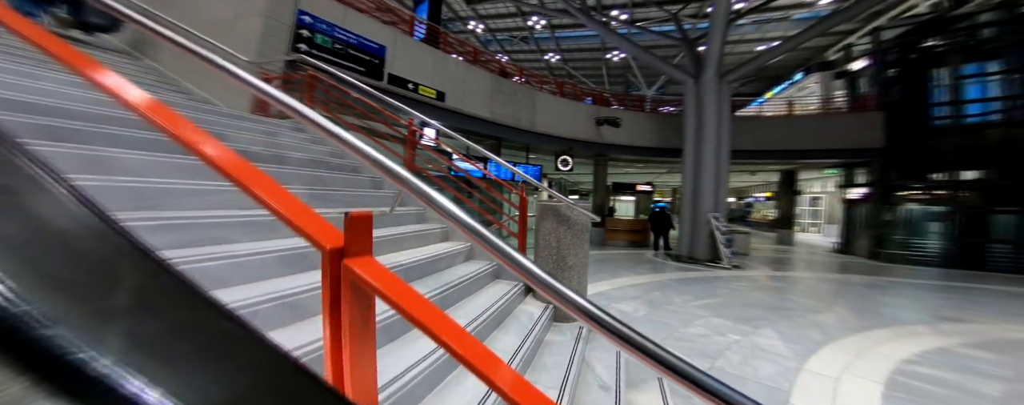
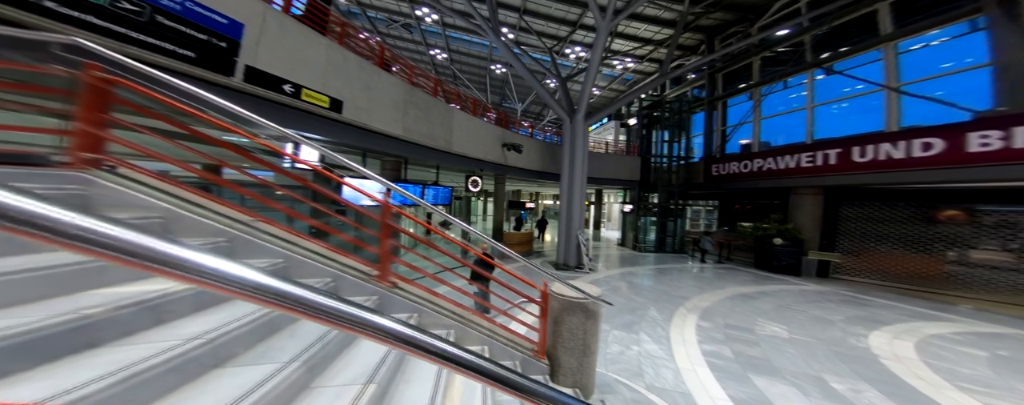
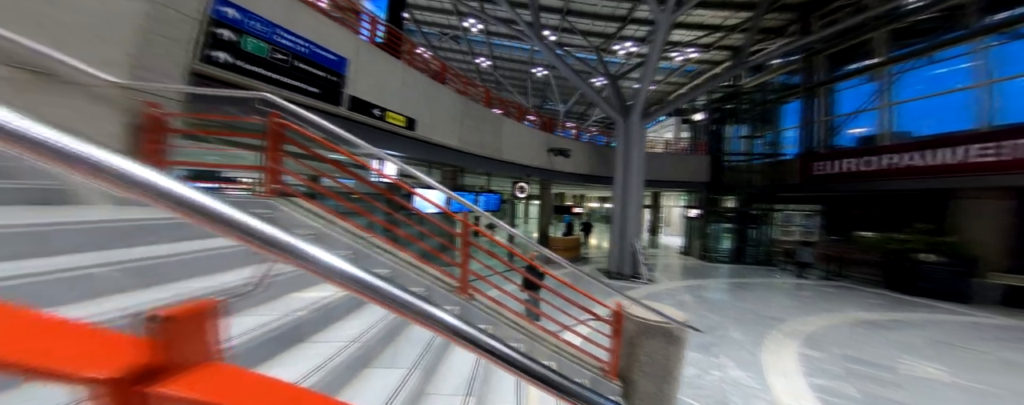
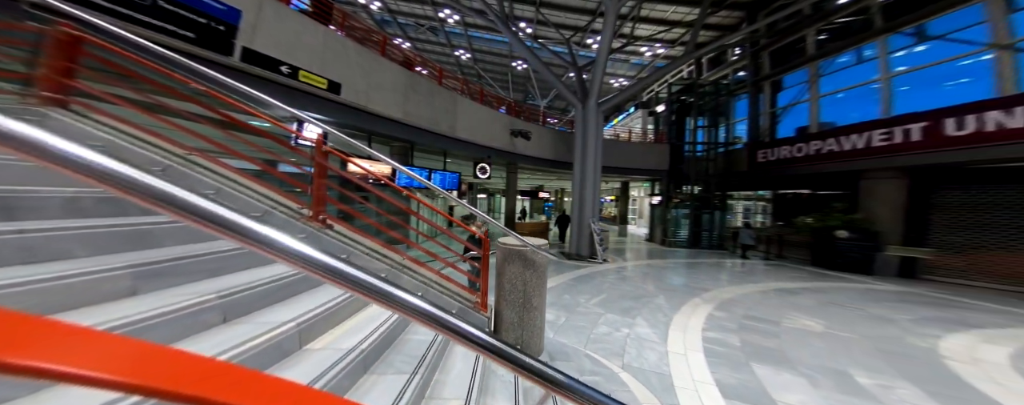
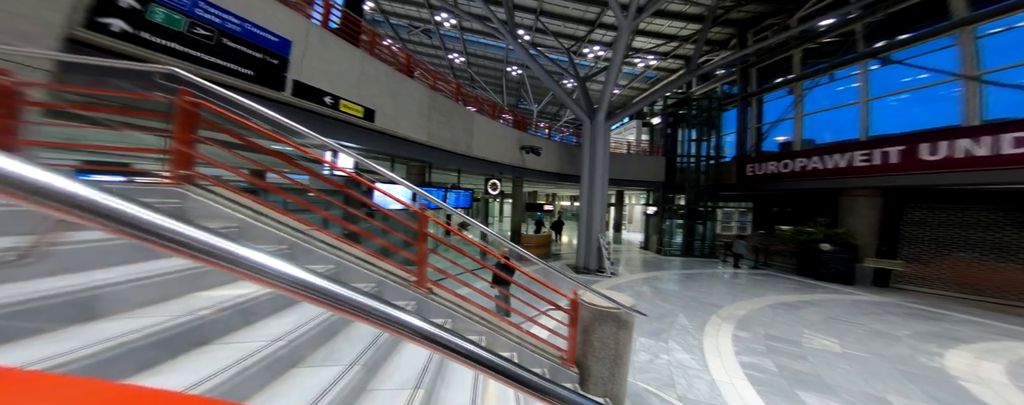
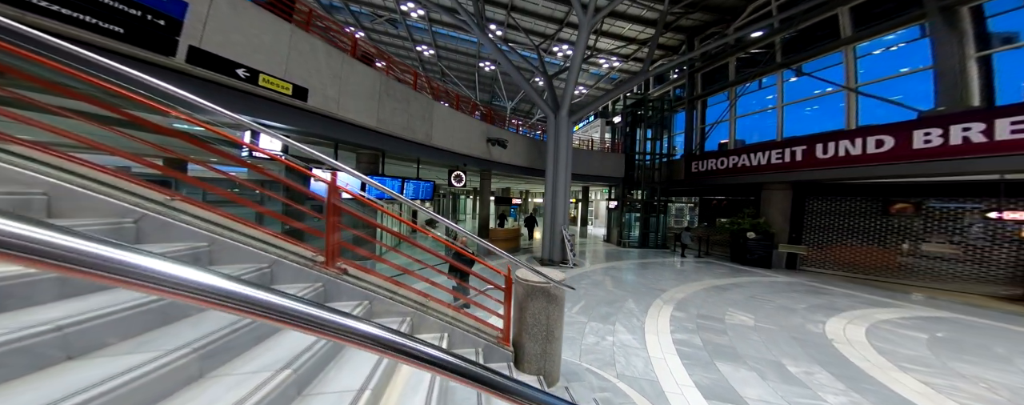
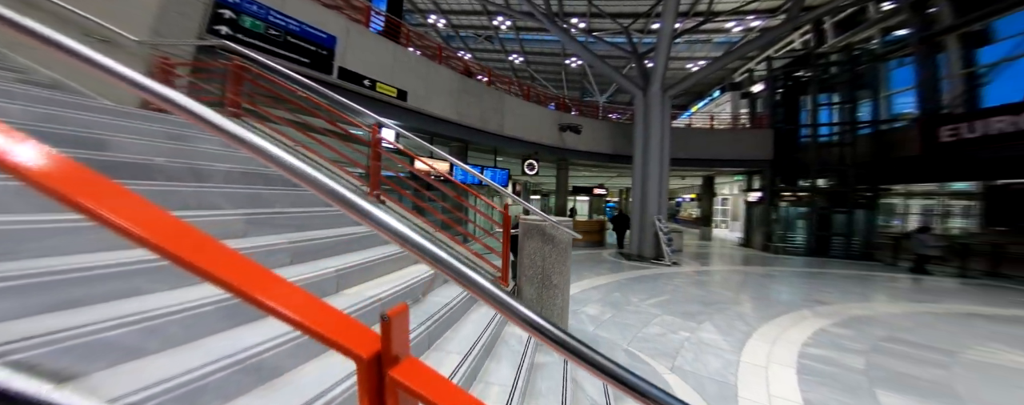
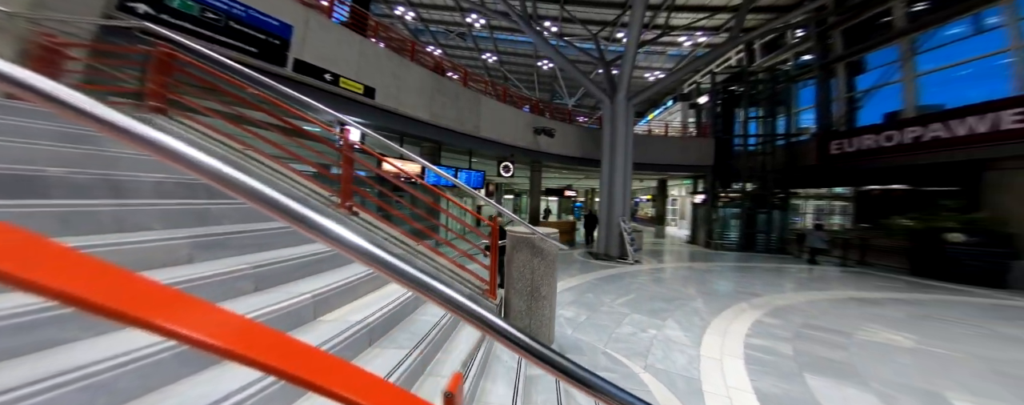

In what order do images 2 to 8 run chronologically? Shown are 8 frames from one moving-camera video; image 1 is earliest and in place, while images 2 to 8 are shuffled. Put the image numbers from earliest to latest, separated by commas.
7, 8, 4, 6, 2, 5, 3
